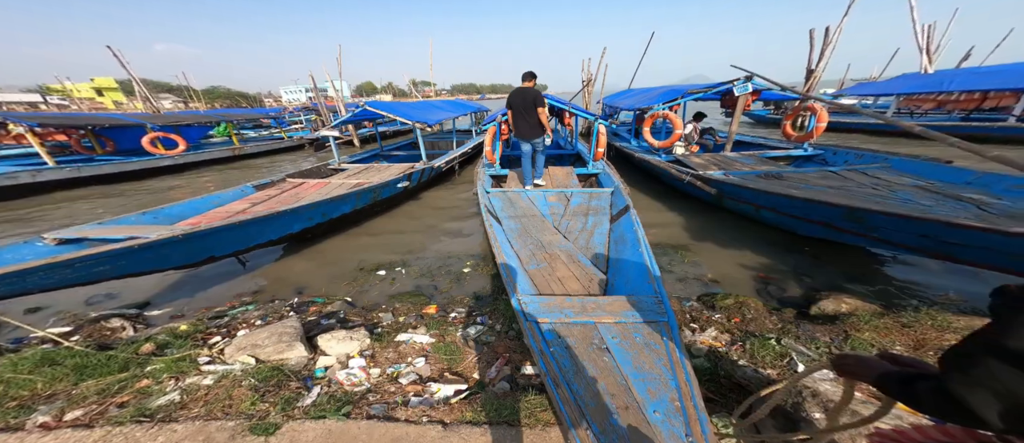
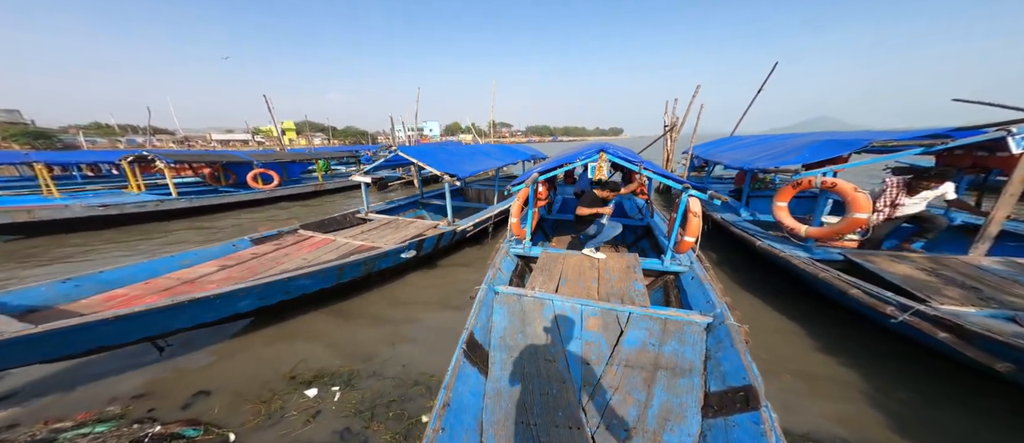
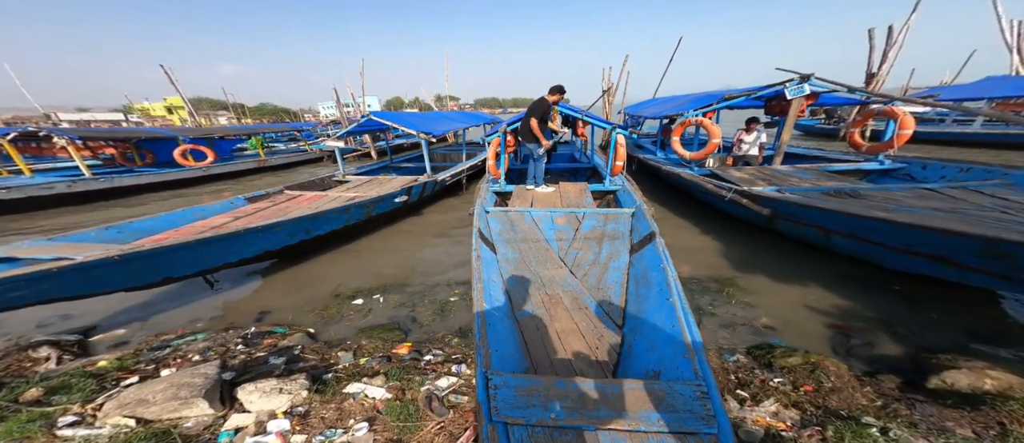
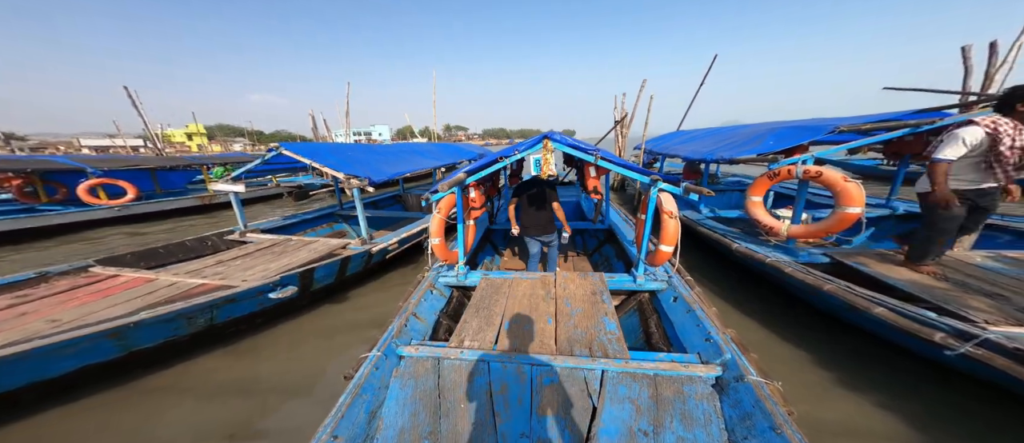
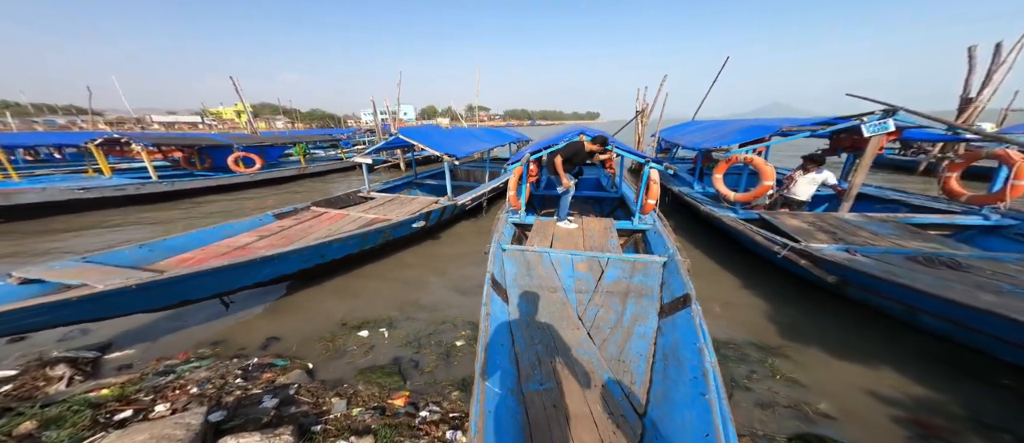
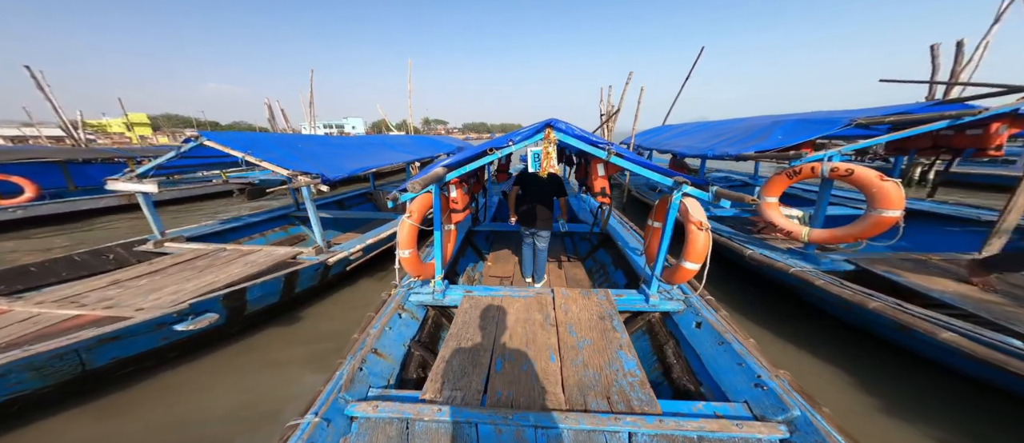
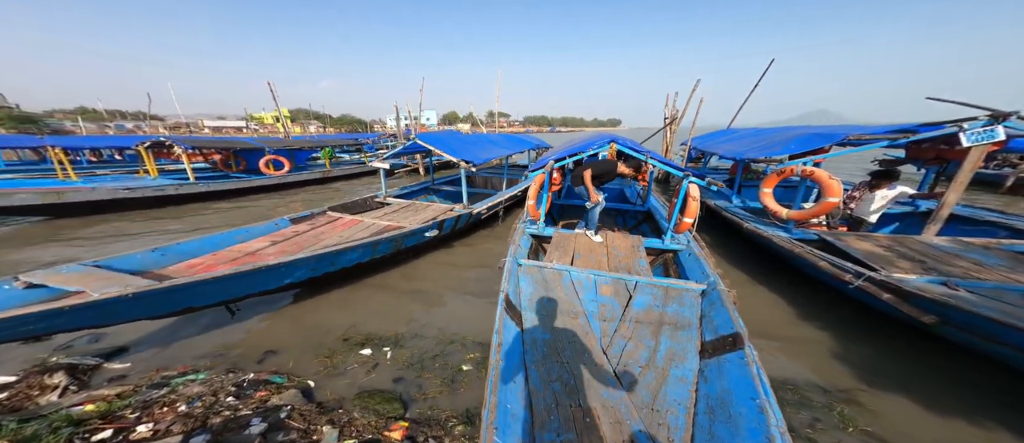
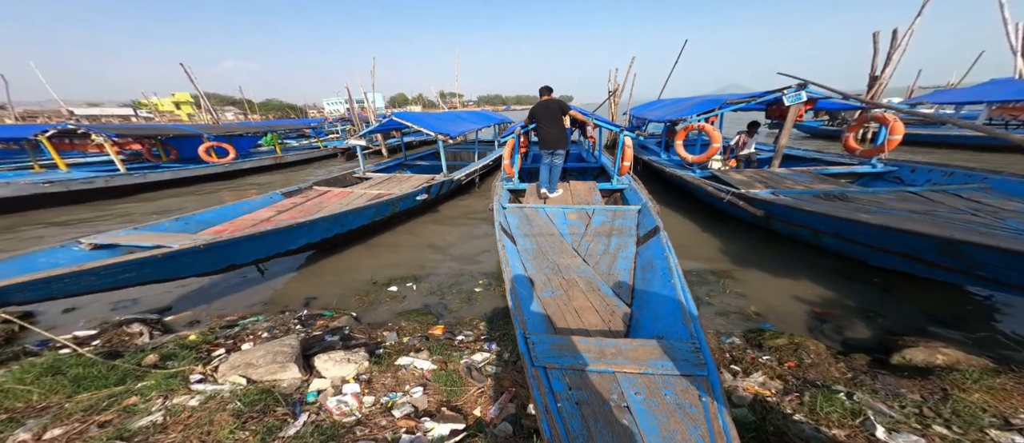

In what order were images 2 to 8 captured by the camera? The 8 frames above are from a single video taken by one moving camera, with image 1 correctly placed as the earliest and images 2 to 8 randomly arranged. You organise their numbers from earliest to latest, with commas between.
8, 3, 5, 7, 2, 4, 6
